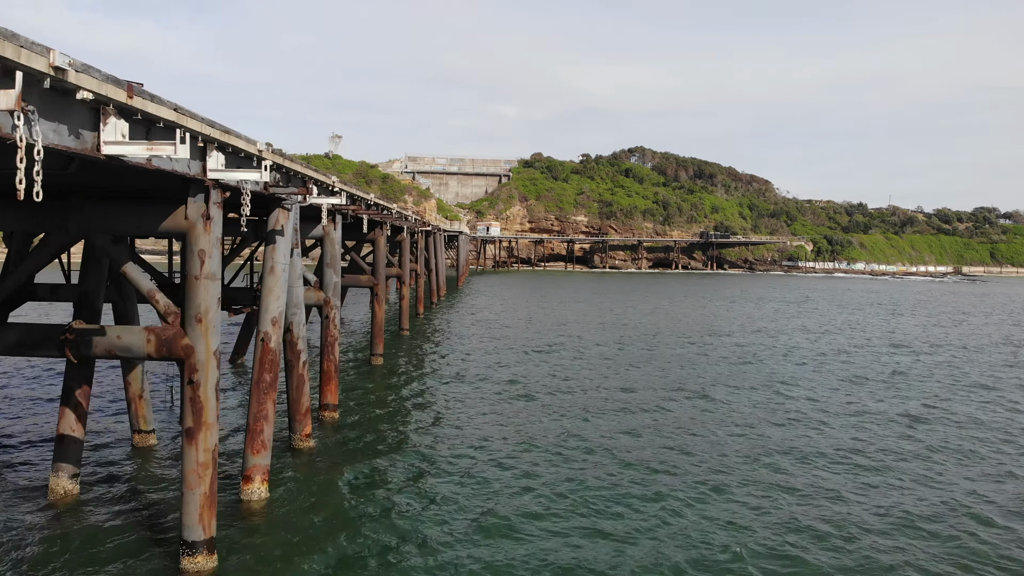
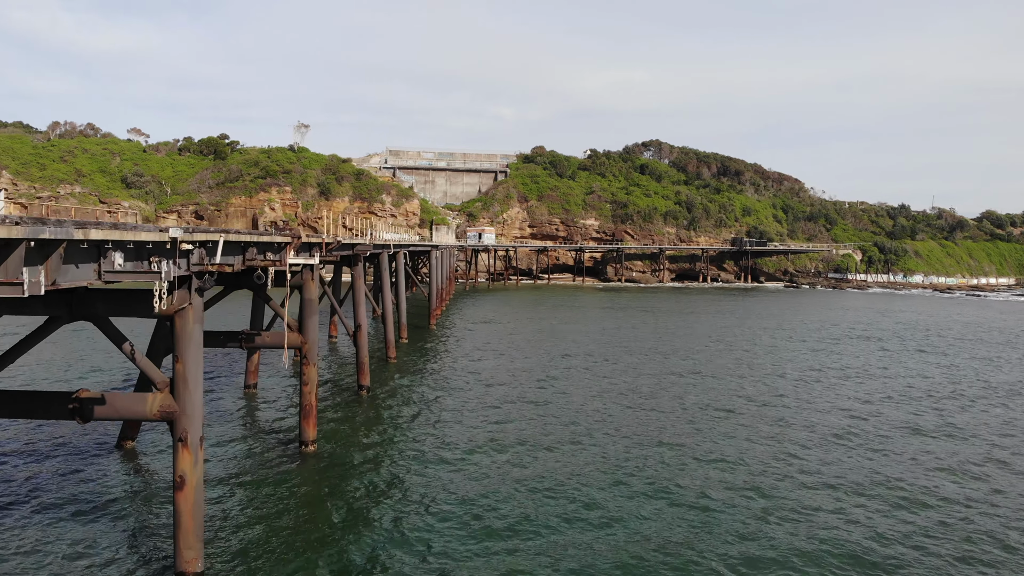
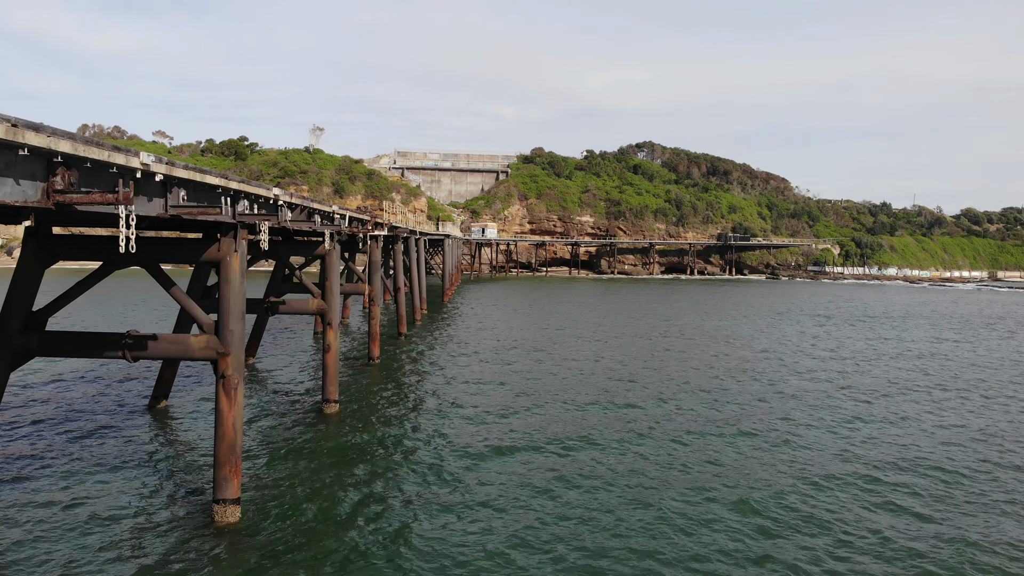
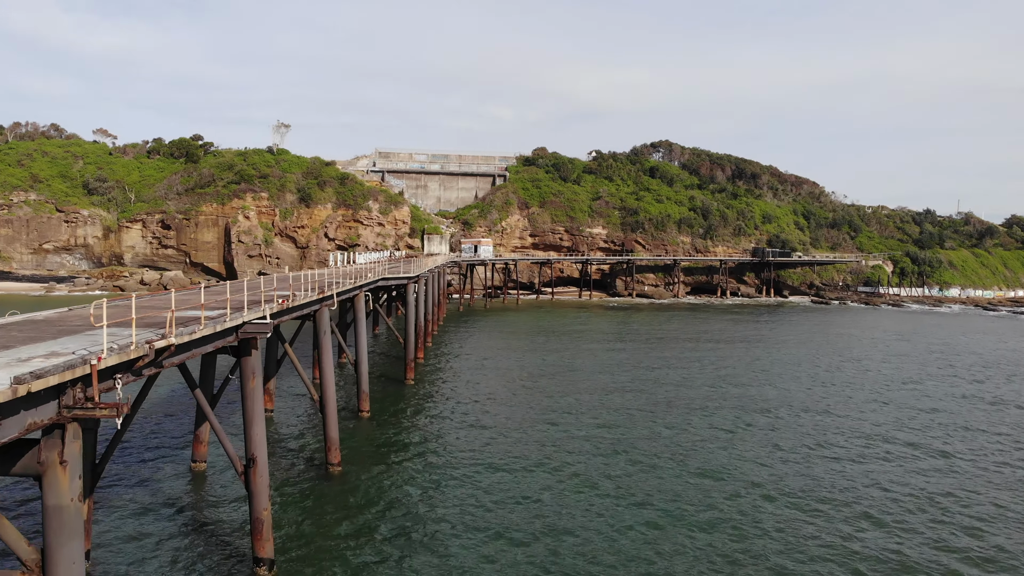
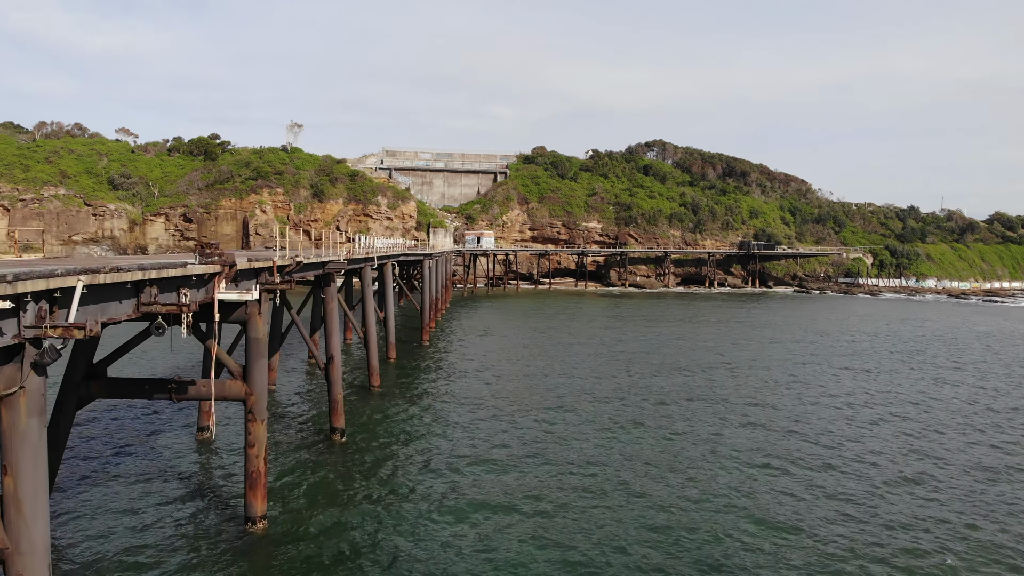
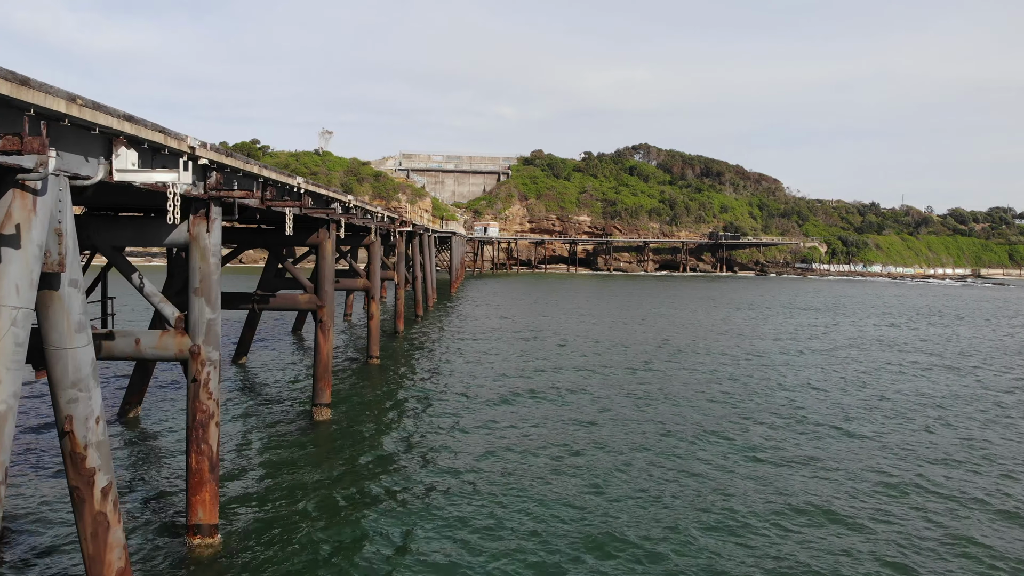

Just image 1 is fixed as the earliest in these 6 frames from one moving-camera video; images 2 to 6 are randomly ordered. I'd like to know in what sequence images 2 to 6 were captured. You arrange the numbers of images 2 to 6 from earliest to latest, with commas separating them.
6, 3, 2, 5, 4
